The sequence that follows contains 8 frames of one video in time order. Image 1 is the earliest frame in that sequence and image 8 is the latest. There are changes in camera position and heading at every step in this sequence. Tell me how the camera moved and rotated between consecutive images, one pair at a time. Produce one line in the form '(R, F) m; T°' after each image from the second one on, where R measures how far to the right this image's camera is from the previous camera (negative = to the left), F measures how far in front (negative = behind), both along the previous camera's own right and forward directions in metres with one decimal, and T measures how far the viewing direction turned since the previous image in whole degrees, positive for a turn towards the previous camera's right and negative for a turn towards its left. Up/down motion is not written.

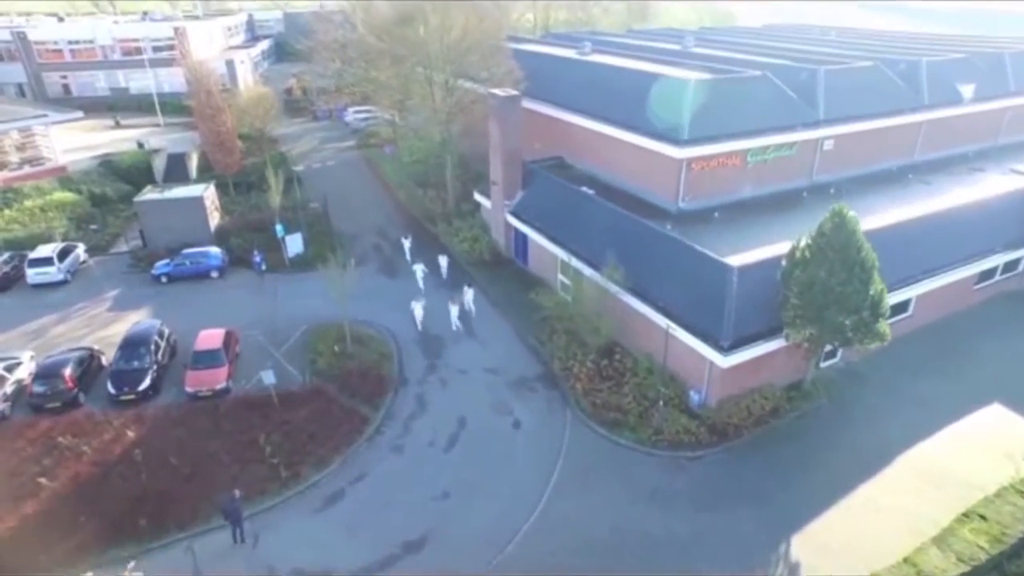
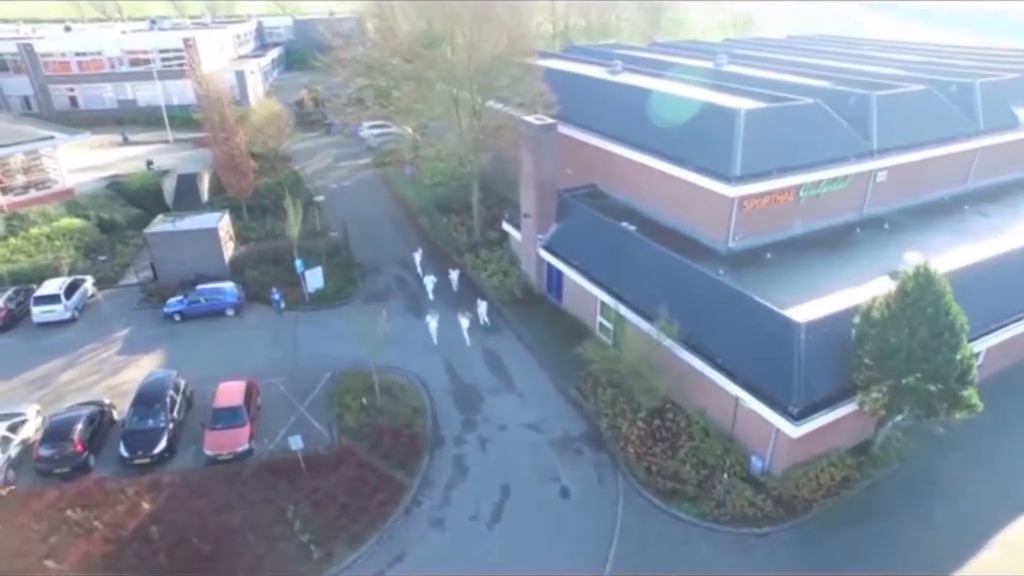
(-0.7, +1.6) m; 0°
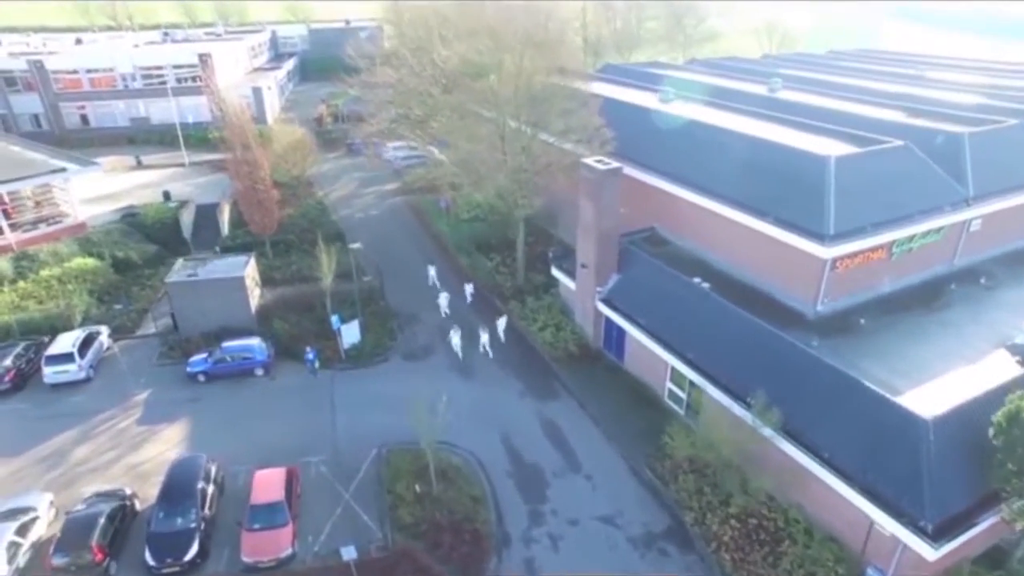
(-1.1, +2.3) m; 0°
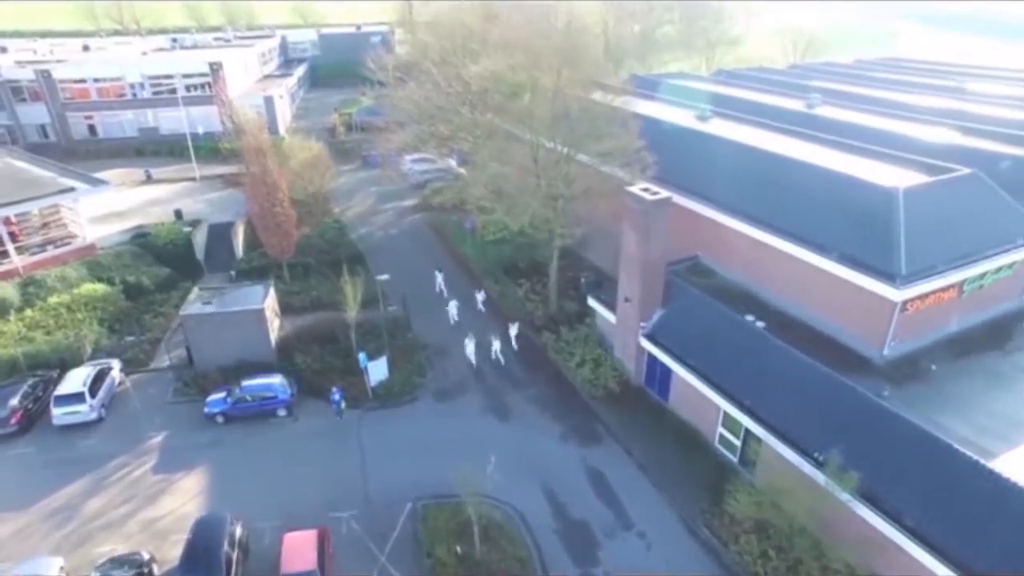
(-0.7, +1.4) m; 0°
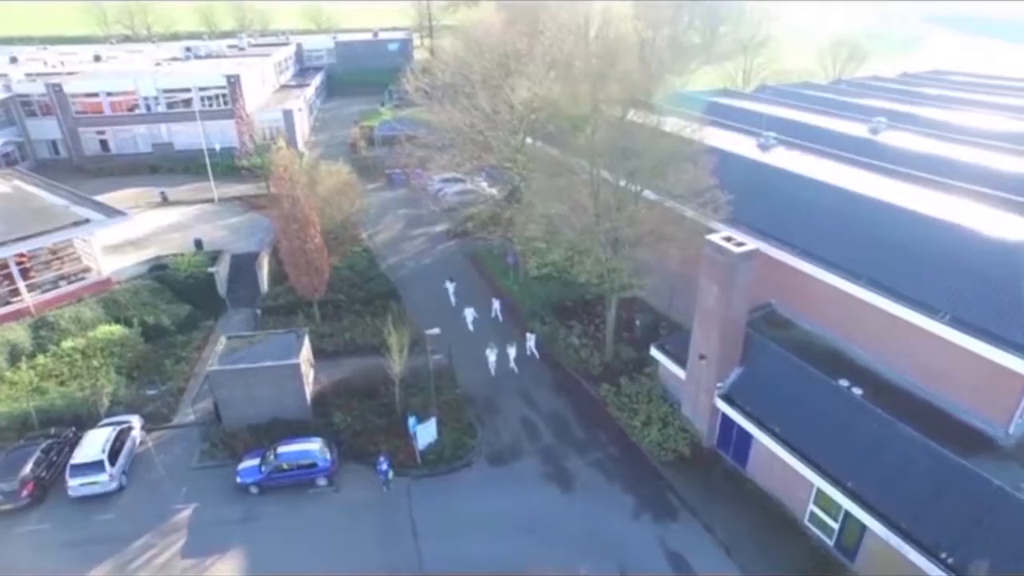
(-1.1, +2.2) m; 0°
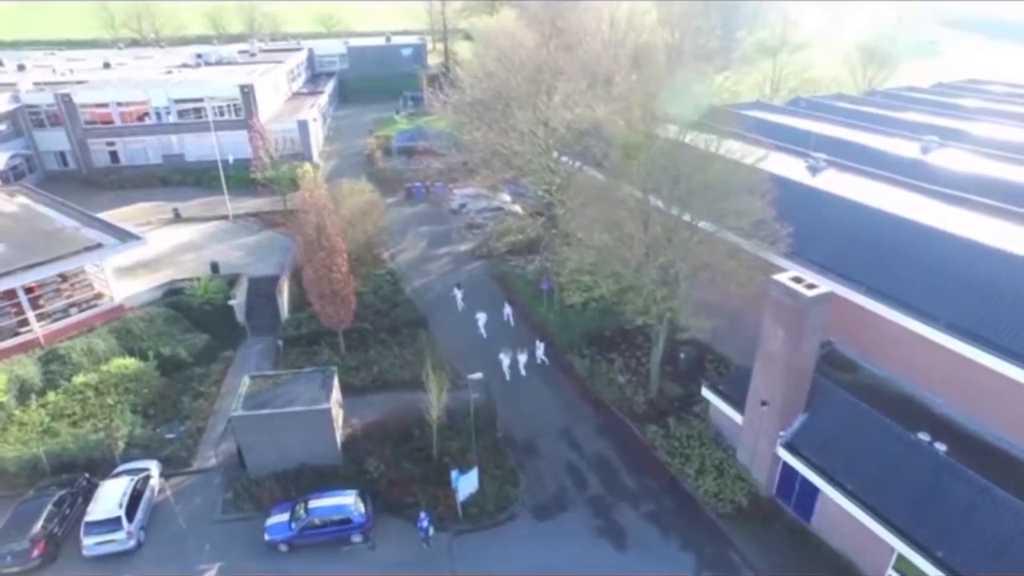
(-0.8, +1.5) m; 0°
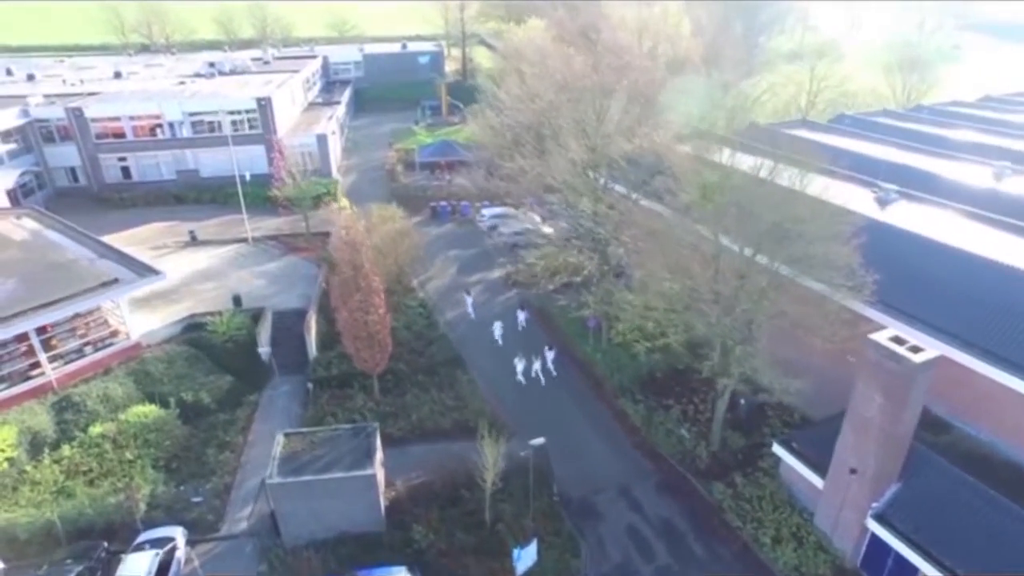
(-1.0, +1.8) m; 0°
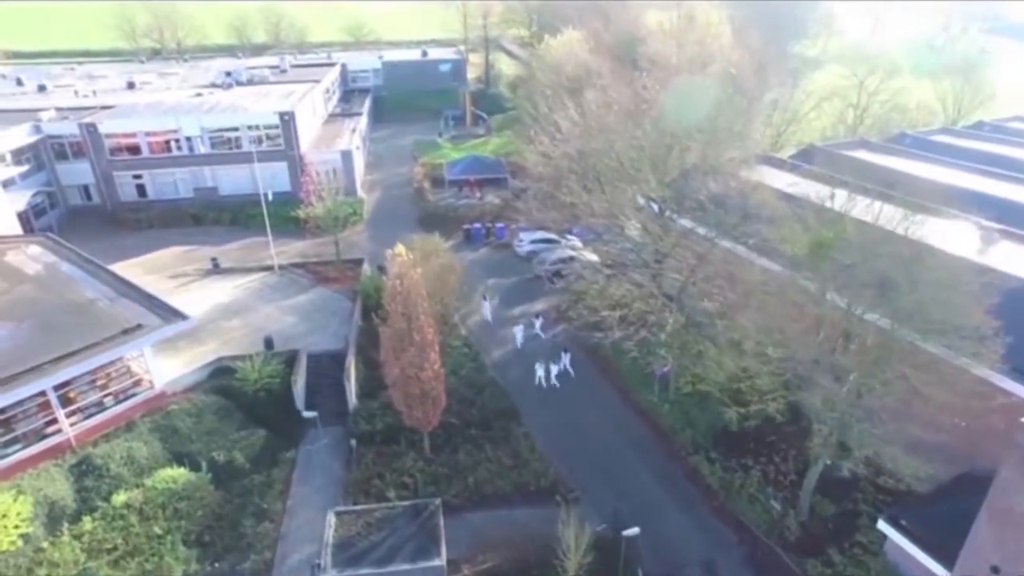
(-1.2, +2.2) m; 0°
